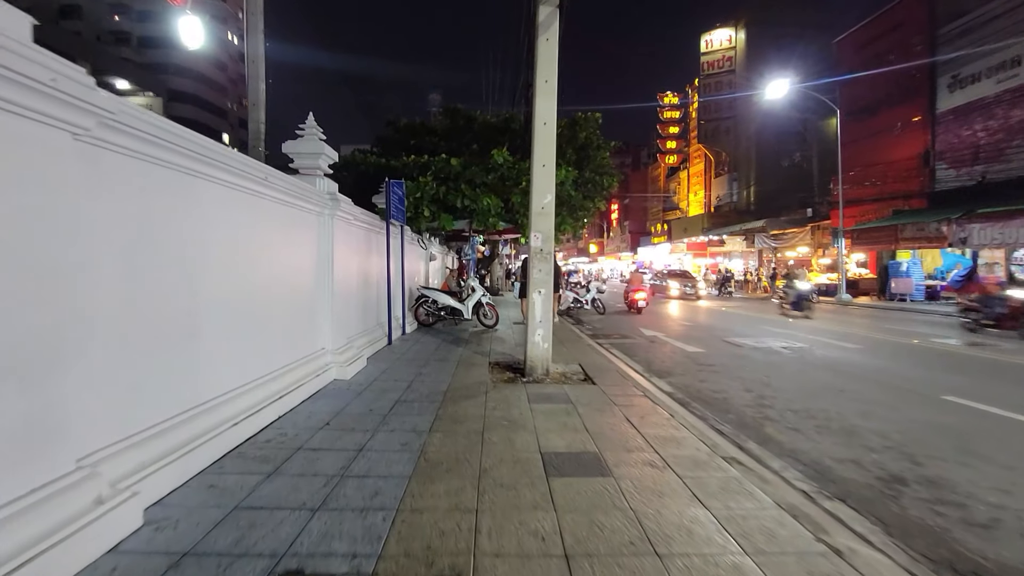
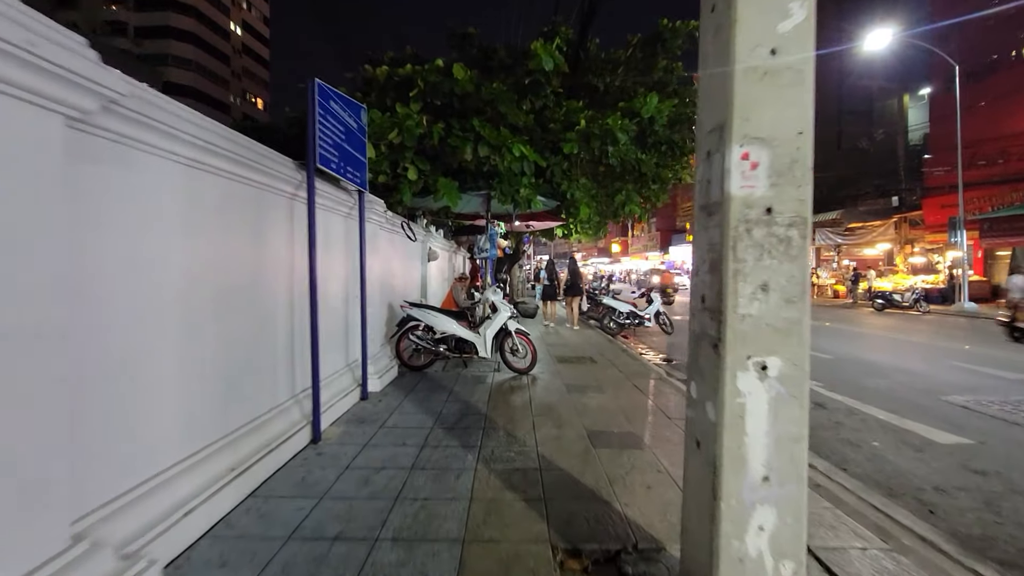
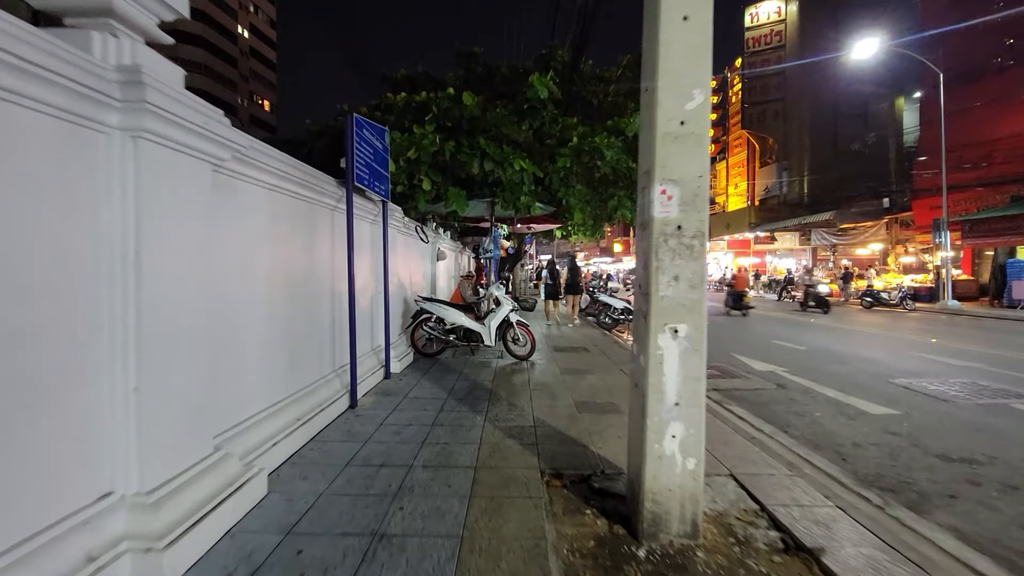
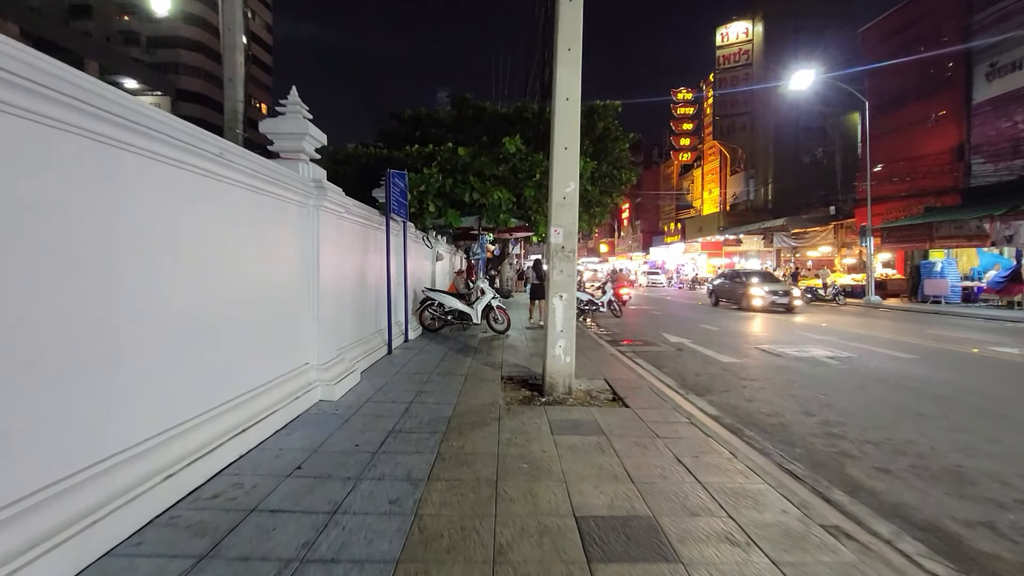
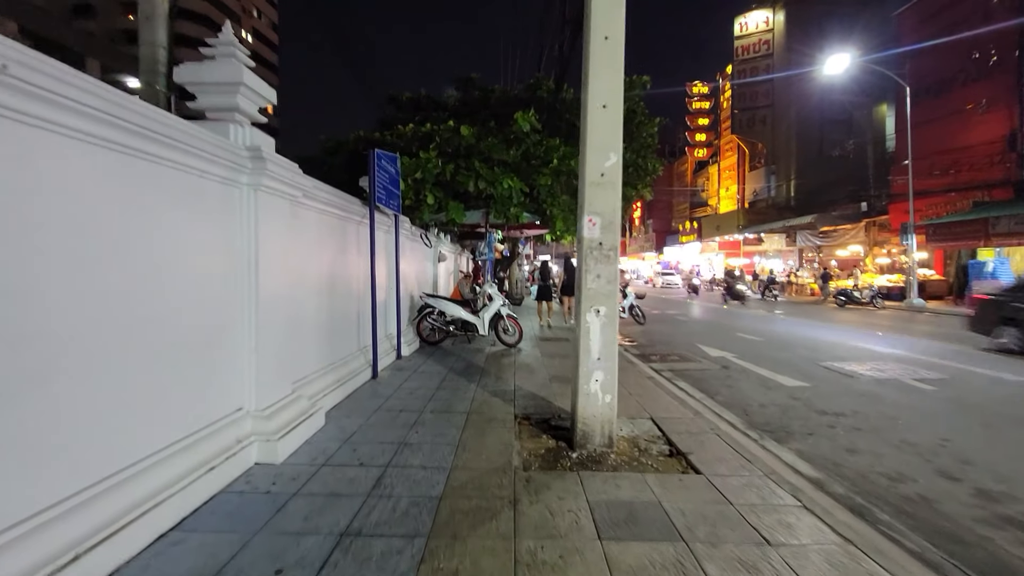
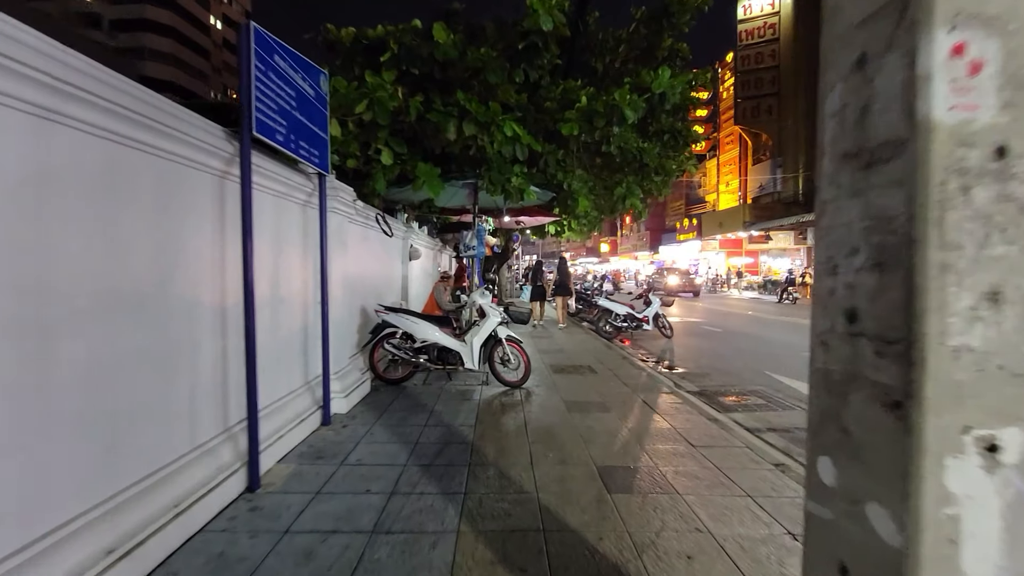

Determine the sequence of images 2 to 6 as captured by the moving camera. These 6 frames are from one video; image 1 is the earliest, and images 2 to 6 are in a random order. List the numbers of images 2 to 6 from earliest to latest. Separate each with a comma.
4, 5, 3, 2, 6
